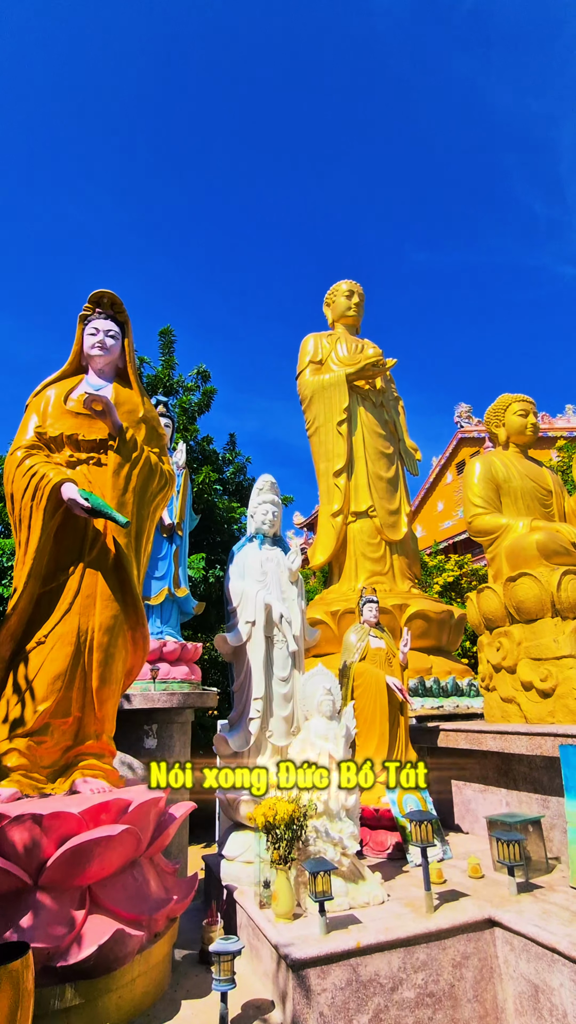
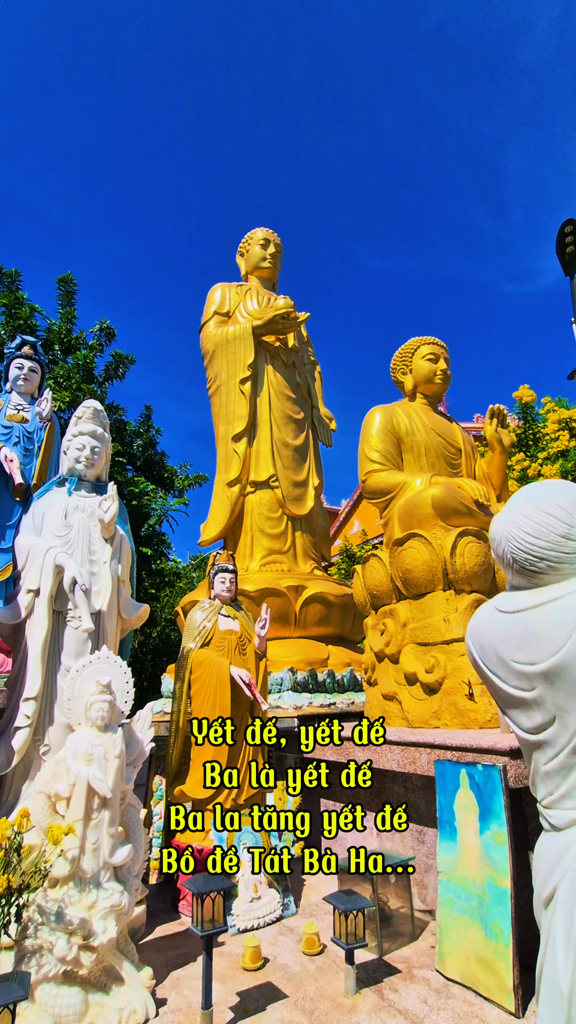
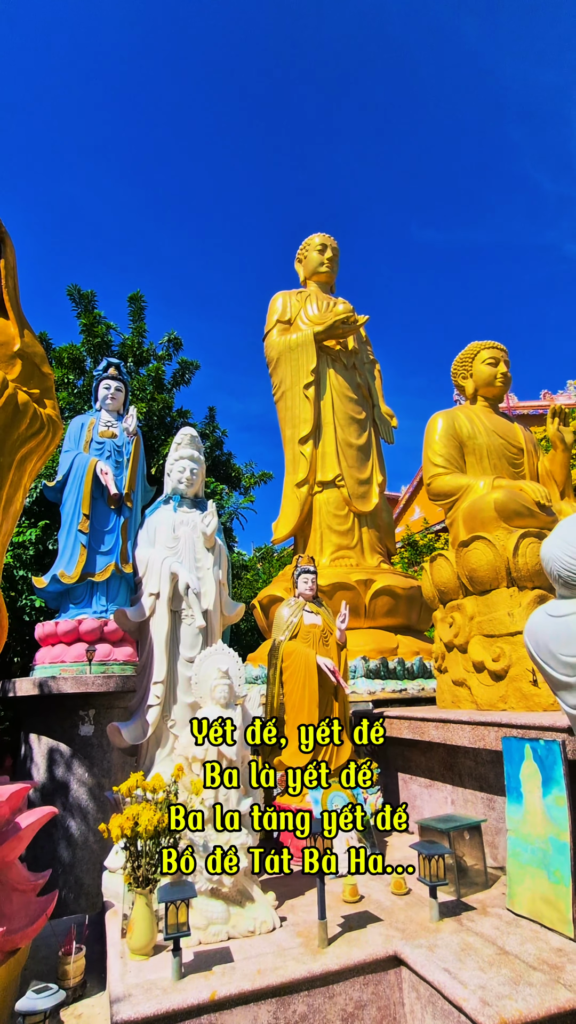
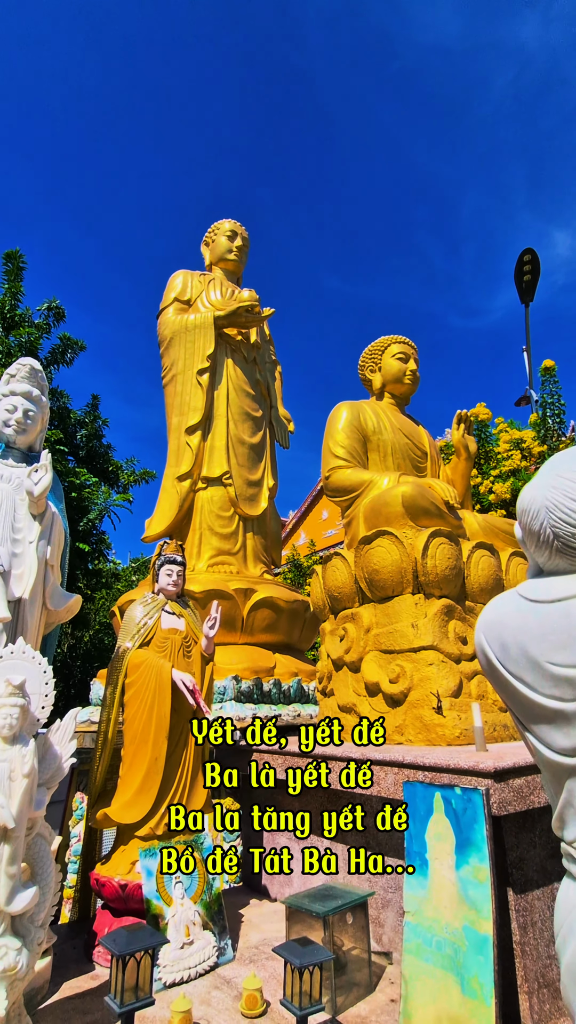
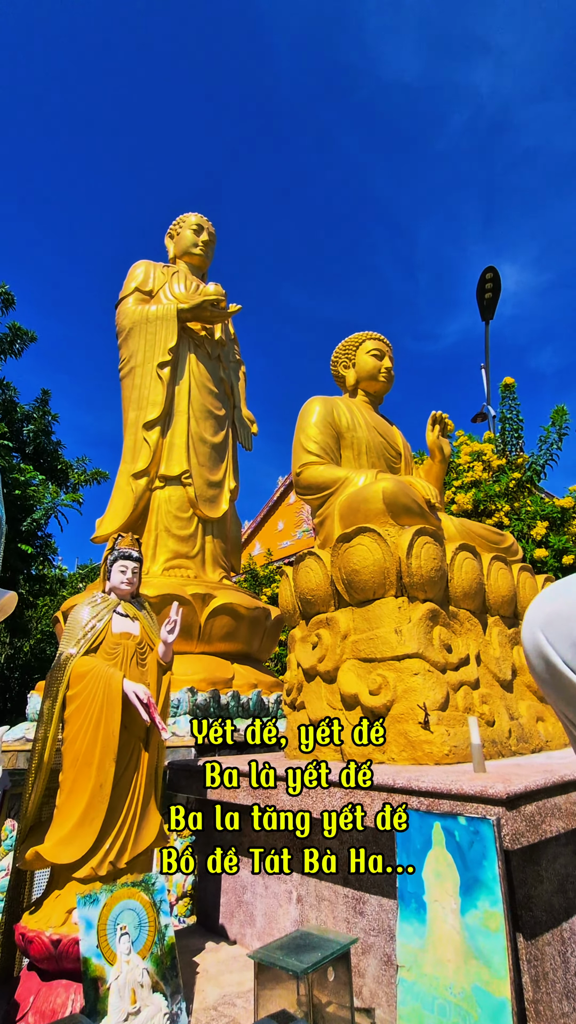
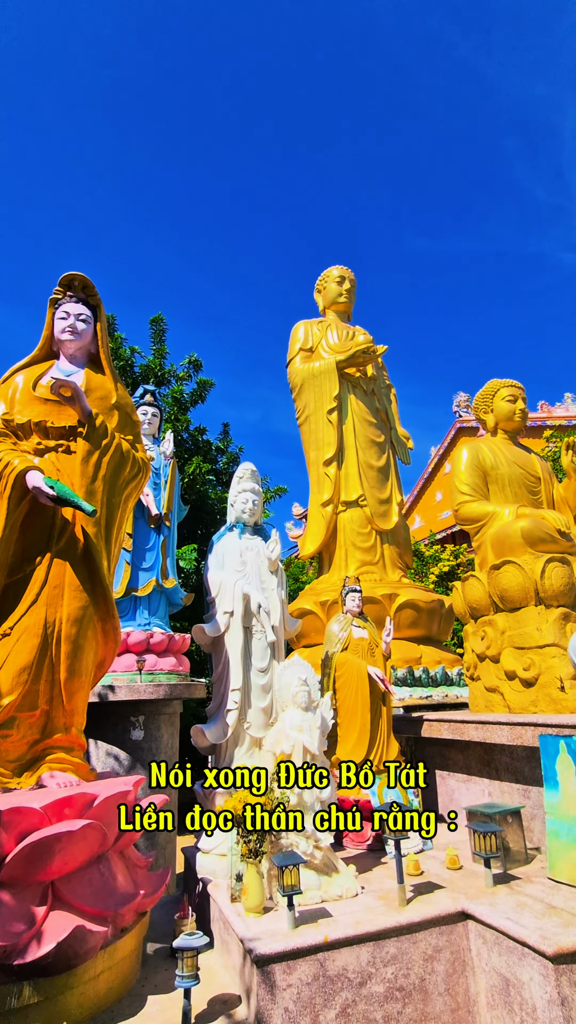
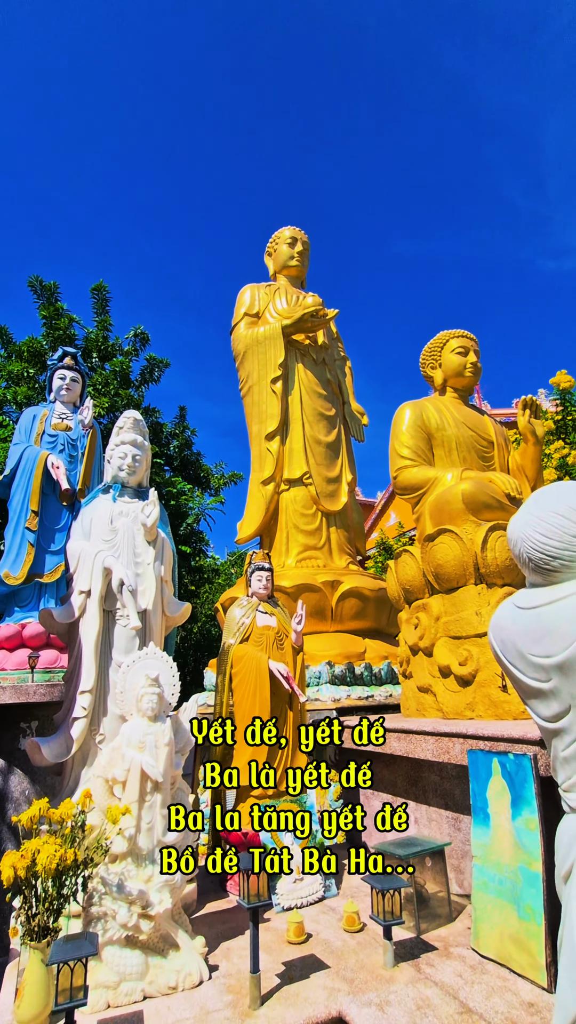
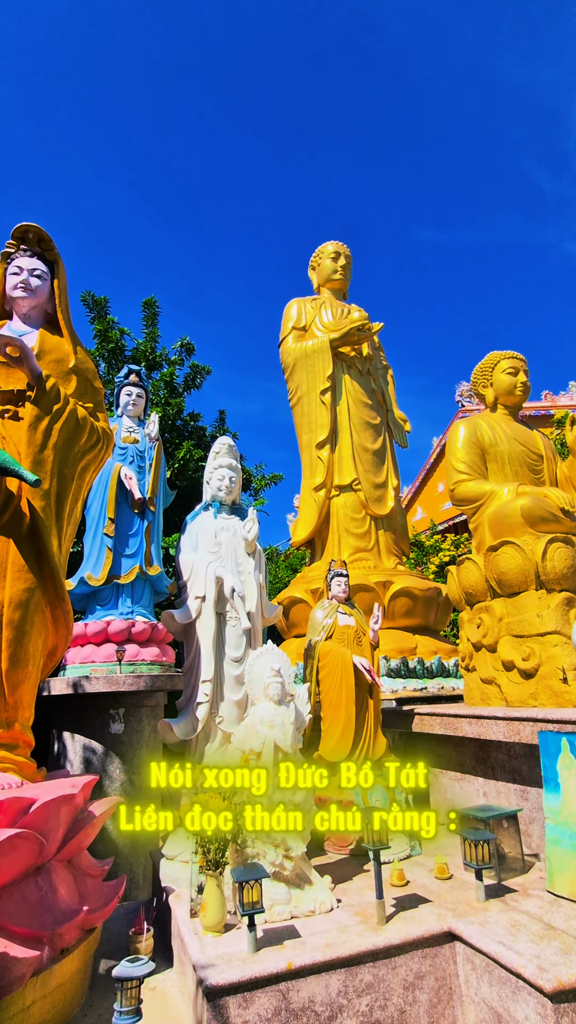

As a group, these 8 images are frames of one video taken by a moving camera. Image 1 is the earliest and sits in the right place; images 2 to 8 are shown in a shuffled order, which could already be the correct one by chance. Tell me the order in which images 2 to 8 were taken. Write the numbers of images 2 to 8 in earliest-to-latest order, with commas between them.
6, 8, 3, 7, 2, 4, 5
